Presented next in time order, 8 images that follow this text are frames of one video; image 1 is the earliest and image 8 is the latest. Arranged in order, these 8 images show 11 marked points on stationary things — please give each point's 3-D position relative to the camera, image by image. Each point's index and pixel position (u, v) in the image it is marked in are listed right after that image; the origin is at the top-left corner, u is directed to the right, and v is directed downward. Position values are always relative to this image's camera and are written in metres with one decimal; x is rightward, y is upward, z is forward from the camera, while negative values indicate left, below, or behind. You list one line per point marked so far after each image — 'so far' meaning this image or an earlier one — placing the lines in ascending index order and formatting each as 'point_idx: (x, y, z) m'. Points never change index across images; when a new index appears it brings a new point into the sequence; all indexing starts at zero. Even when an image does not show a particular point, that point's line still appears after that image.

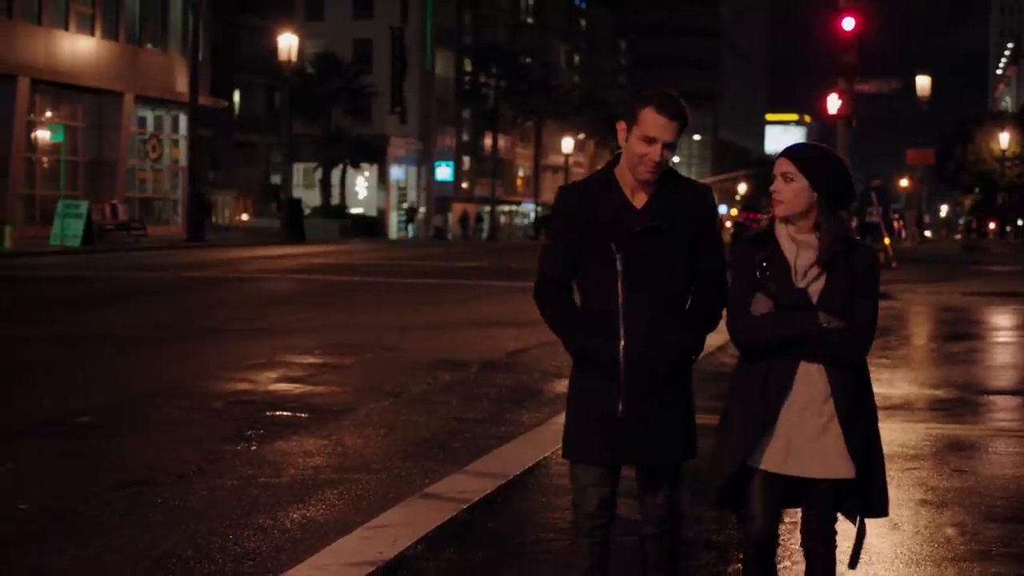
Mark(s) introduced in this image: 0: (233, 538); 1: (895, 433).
0: (-1.3, -1.2, +7.2) m
1: (+2.6, -1.0, +10.3) m
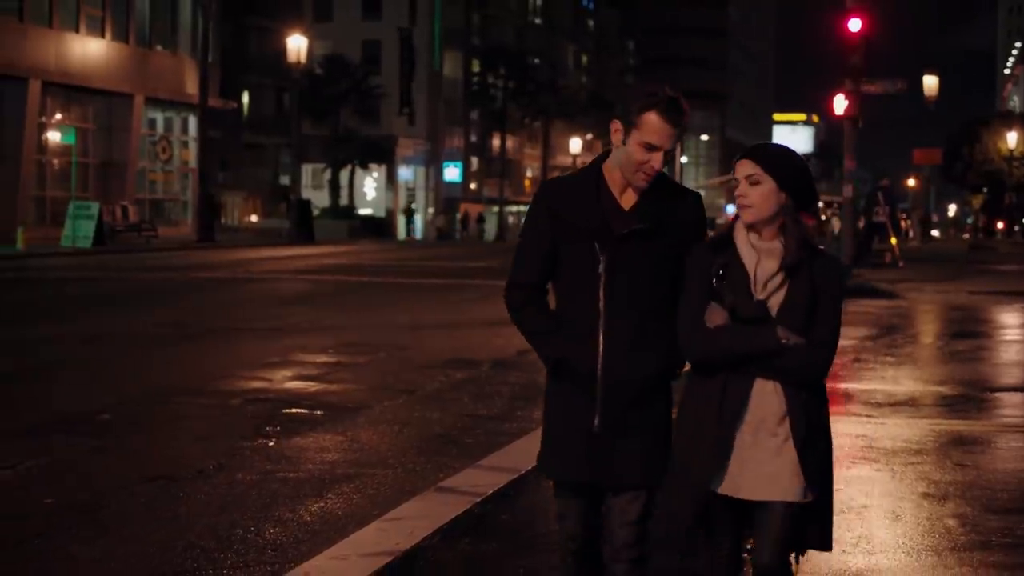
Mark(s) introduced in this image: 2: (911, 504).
0: (-1.3, -1.2, +7.4) m
1: (+2.7, -1.0, +10.5) m
2: (+2.1, -1.1, +7.9) m
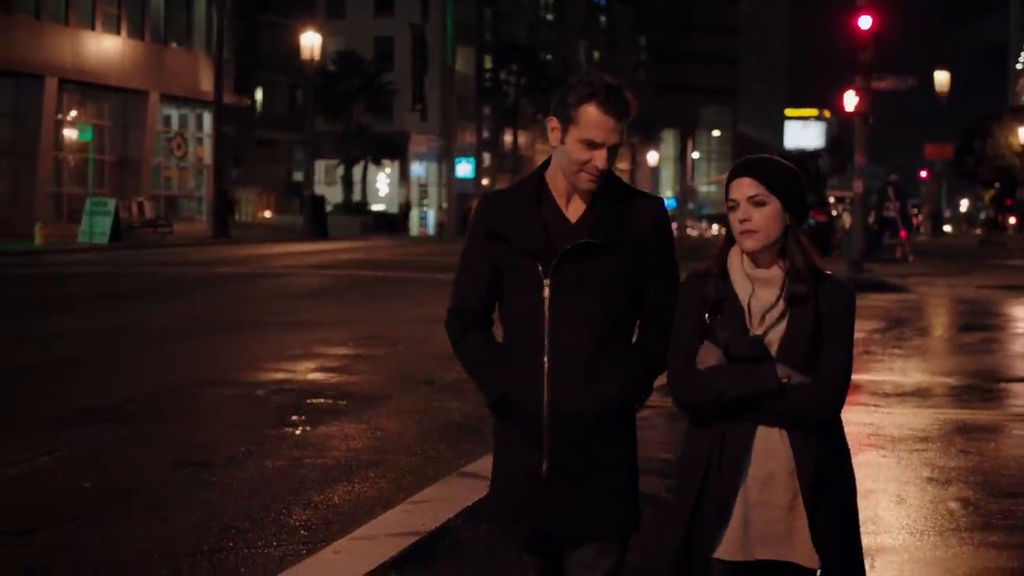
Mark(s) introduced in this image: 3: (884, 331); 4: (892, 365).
0: (-1.2, -1.1, +7.7) m
1: (+2.8, -0.9, +10.8) m
2: (+2.2, -1.1, +8.2) m
3: (+4.3, -0.5, +17.4) m
4: (+3.6, -0.7, +14.2) m
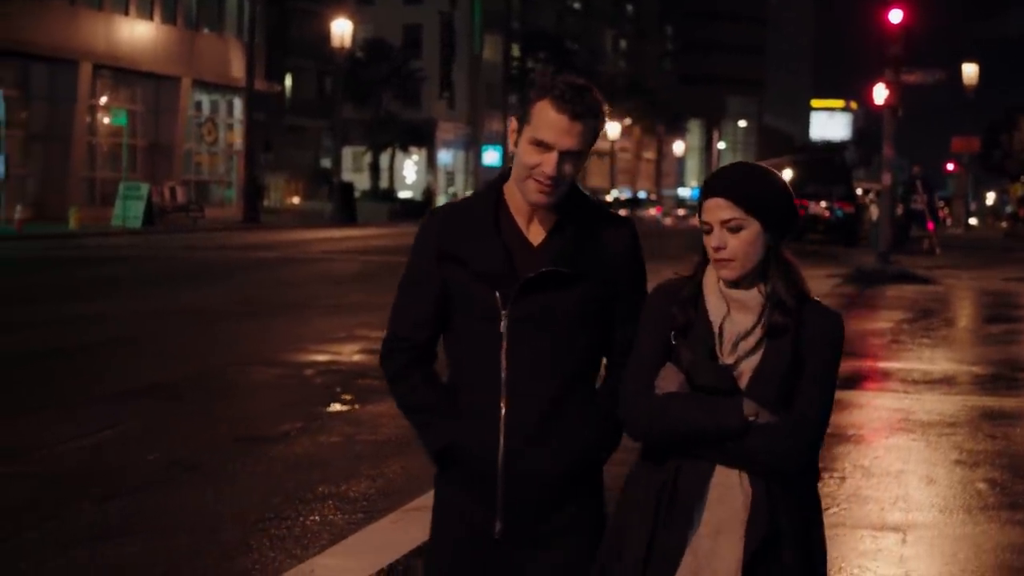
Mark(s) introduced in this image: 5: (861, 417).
0: (-0.9, -1.0, +8.1) m
1: (+3.1, -0.8, +11.2) m
2: (+2.4, -1.0, +8.6) m
3: (+4.7, -0.4, +17.7) m
4: (+3.9, -0.6, +14.5) m
5: (+2.4, -0.9, +10.5) m
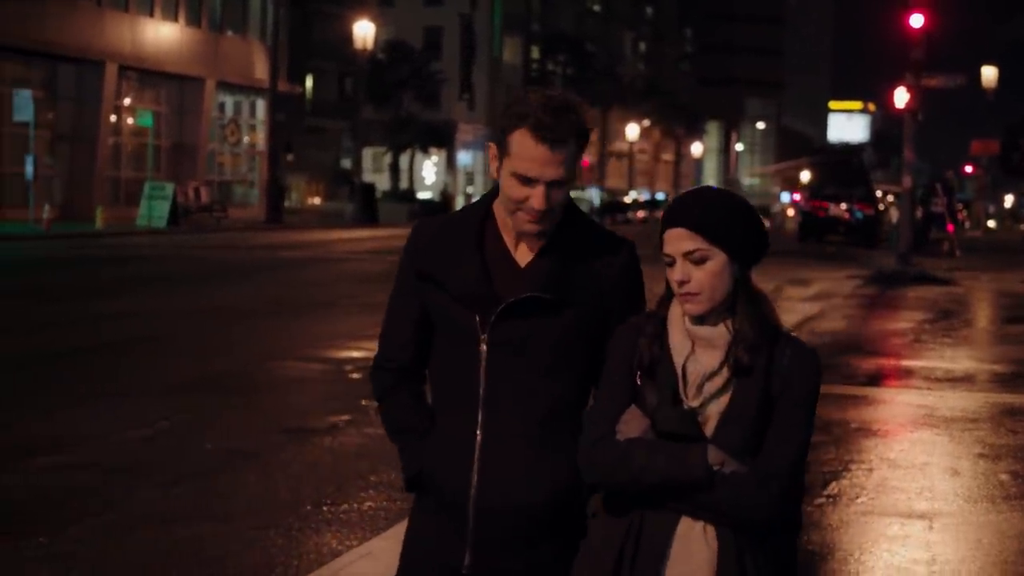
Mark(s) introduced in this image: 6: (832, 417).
0: (-0.7, -1.0, +8.5) m
1: (+3.4, -0.9, +11.5) m
2: (+2.7, -1.0, +8.9) m
3: (+5.0, -0.4, +18.1) m
4: (+4.2, -0.6, +14.9) m
5: (+2.7, -0.9, +10.9) m
6: (+2.2, -0.9, +10.4) m
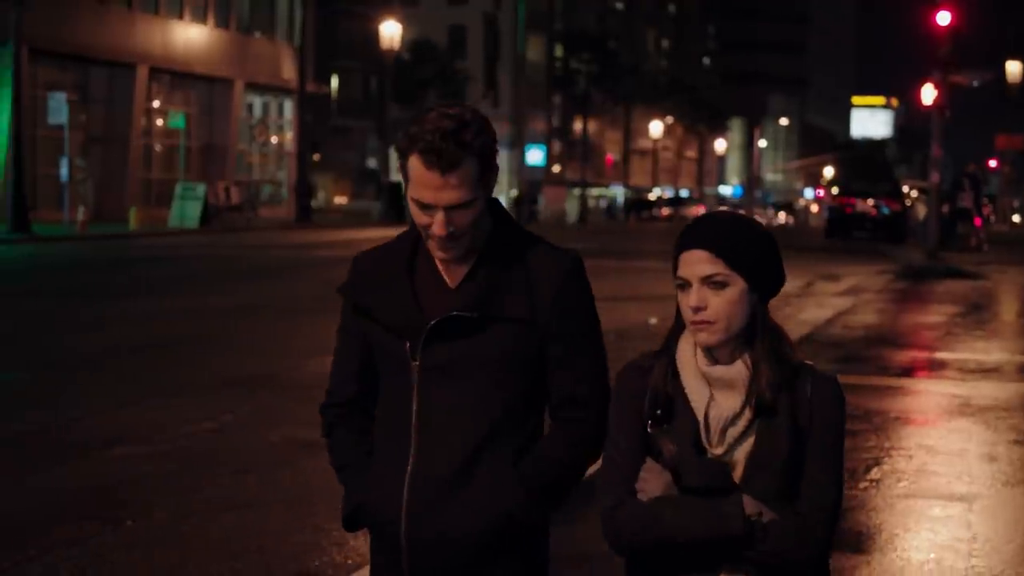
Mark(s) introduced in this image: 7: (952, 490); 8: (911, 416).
0: (-0.4, -1.0, +8.9) m
1: (+3.7, -0.8, +11.8) m
2: (+3.0, -1.0, +9.3) m
3: (+5.4, -0.3, +18.4) m
4: (+4.6, -0.6, +15.2) m
5: (+3.0, -0.8, +11.2) m
6: (+2.5, -0.8, +10.8) m
7: (+2.3, -1.1, +8.2) m
8: (+2.7, -0.9, +10.5) m
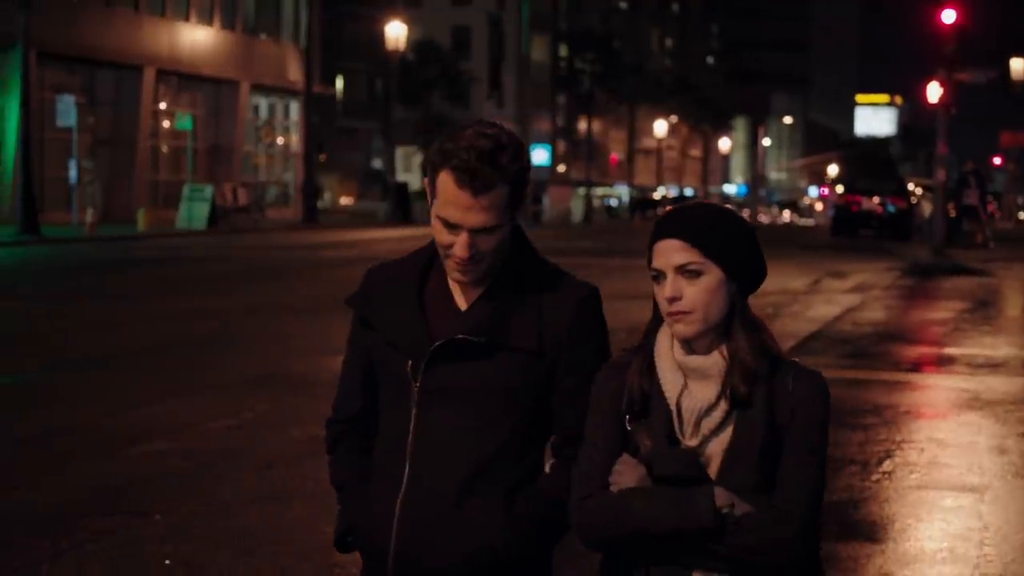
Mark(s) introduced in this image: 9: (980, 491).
0: (-0.3, -1.0, +9.1) m
1: (+3.8, -0.8, +12.0) m
2: (+3.1, -0.9, +9.4) m
3: (+5.6, -0.3, +18.5) m
4: (+4.7, -0.5, +15.3) m
5: (+3.1, -0.8, +11.4) m
6: (+2.6, -0.8, +10.9) m
7: (+2.5, -1.1, +8.3) m
8: (+2.9, -0.8, +10.6) m
9: (+2.5, -1.1, +8.1) m
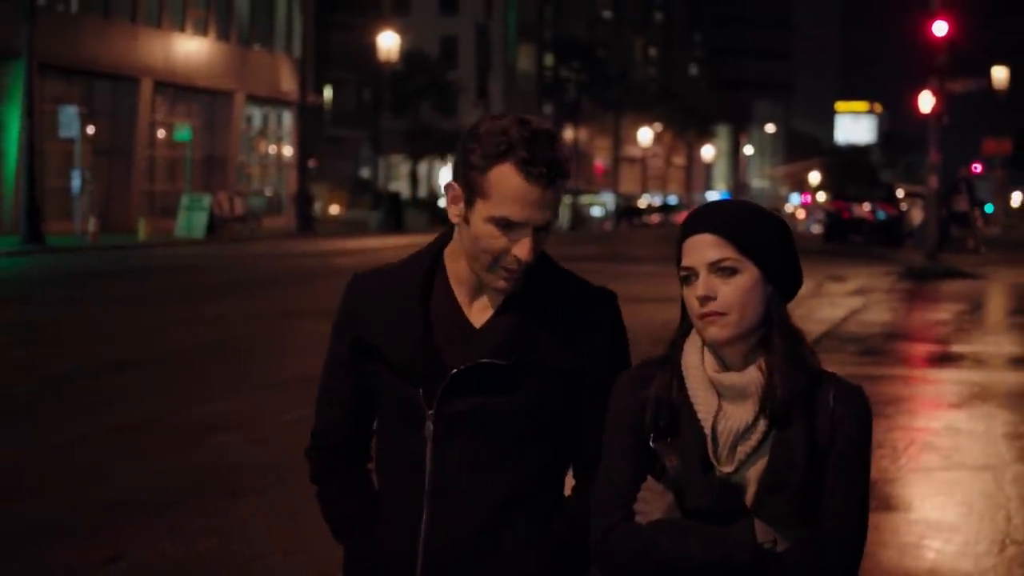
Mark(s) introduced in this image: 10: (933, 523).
0: (+0.1, -1.0, +9.8) m
1: (+4.1, -0.8, +12.7) m
2: (+3.4, -0.9, +10.2) m
3: (+5.8, -0.3, +19.3) m
4: (+5.0, -0.5, +16.1) m
5: (+3.4, -0.8, +12.1) m
6: (+2.9, -0.8, +11.7) m
7: (+2.8, -1.0, +9.1) m
8: (+3.2, -0.8, +11.4) m
9: (+2.8, -1.1, +8.8) m
10: (+2.2, -1.2, +7.7) m
